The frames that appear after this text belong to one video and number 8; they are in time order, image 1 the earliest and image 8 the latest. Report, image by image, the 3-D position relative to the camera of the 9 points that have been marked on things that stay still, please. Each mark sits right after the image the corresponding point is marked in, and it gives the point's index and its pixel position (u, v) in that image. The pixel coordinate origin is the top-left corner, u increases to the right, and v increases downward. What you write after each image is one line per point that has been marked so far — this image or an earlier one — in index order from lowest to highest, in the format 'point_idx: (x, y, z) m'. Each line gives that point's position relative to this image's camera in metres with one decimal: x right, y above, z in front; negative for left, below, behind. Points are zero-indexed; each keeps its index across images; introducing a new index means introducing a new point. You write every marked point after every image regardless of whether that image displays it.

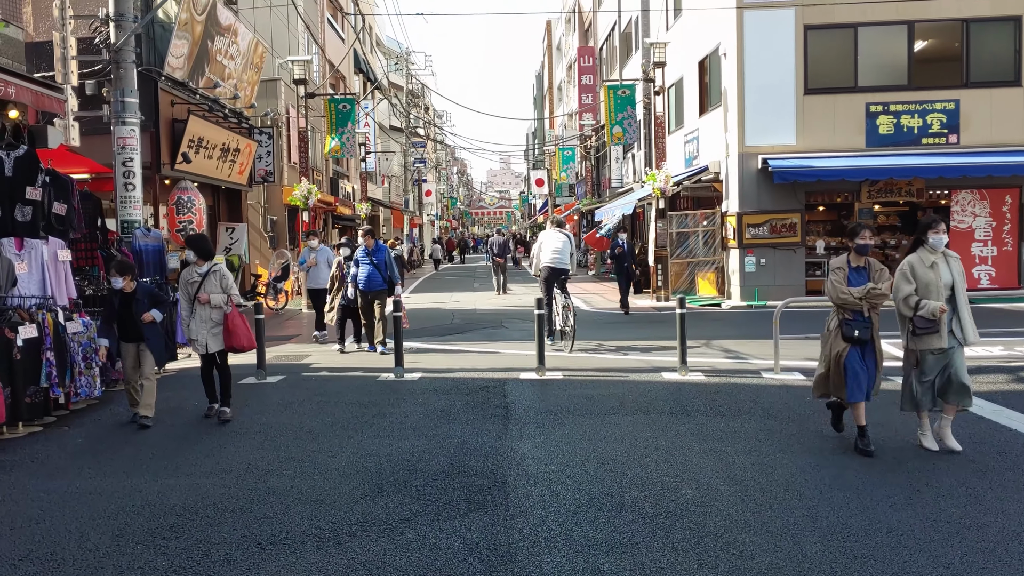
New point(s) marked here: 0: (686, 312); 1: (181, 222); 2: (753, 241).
0: (+1.8, -0.2, +10.1) m
1: (-5.2, +1.0, +15.0) m
2: (+4.8, +0.9, +19.2) m
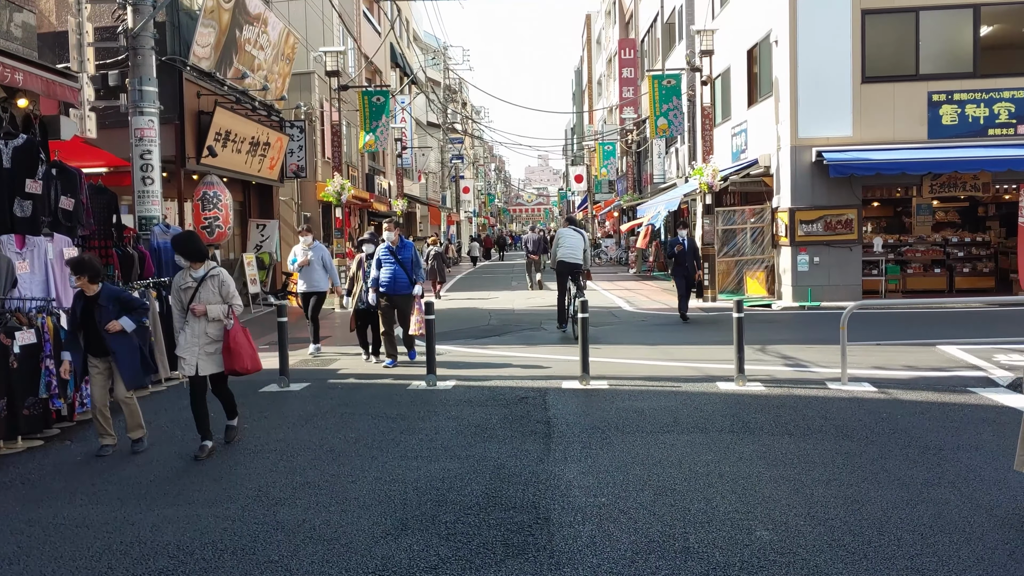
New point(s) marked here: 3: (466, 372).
0: (+2.2, -0.3, +9.2) m
1: (-4.6, +1.0, +14.4) m
2: (+5.5, +0.9, +18.2) m
3: (-0.5, -0.9, +10.4) m
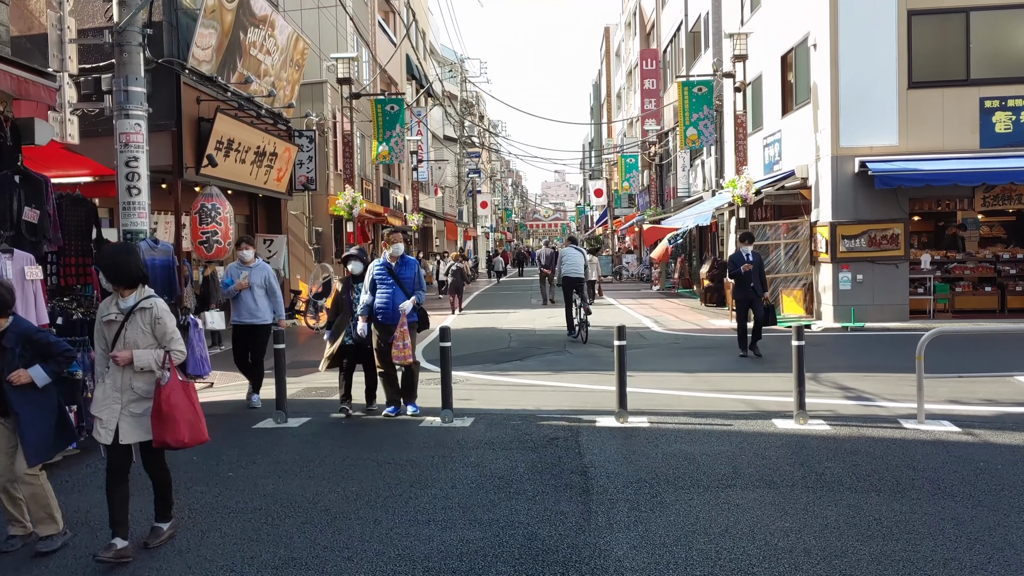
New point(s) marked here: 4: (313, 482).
0: (+2.4, -0.5, +8.0) m
1: (-4.3, +0.8, +13.4) m
2: (+5.9, +0.6, +17.0) m
3: (-0.2, -1.1, +9.3) m
4: (-1.3, -1.2, +6.2) m
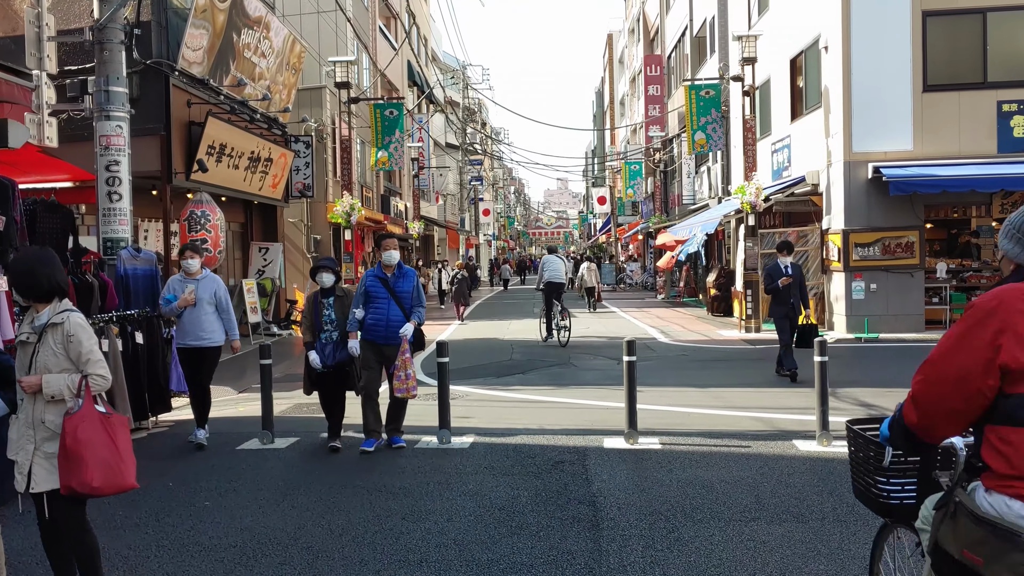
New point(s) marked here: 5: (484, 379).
0: (+2.5, -0.6, +7.5) m
1: (-4.2, +0.6, +12.9) m
2: (+6.0, +0.4, +16.5) m
3: (-0.2, -1.2, +8.8) m
4: (-1.3, -1.3, +5.7) m
5: (-0.3, -1.1, +12.0) m
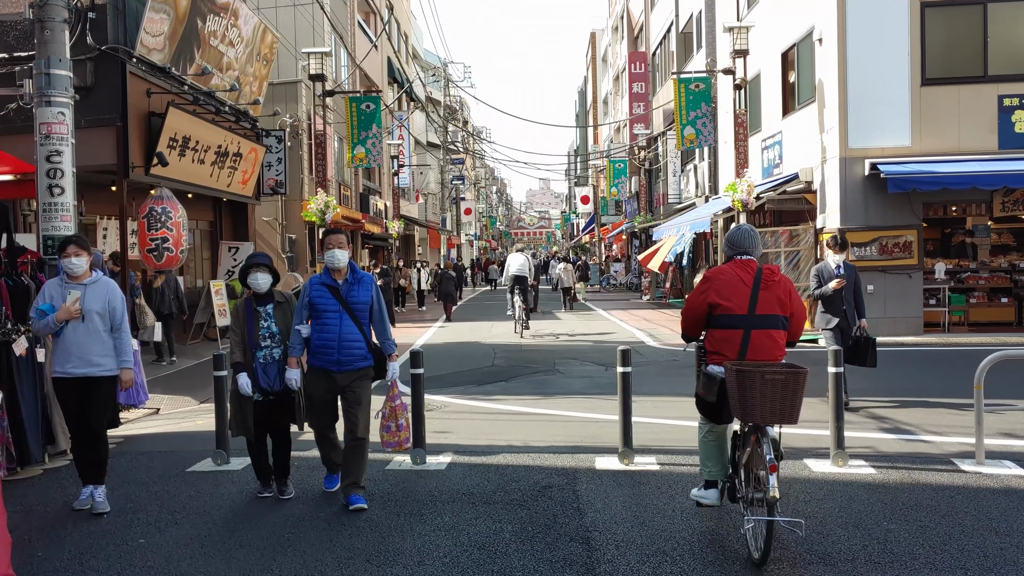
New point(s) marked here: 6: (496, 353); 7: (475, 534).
0: (+2.3, -0.6, +6.8) m
1: (-4.5, +0.6, +12.0) m
2: (+5.7, +0.4, +15.8) m
3: (-0.4, -1.3, +8.0) m
4: (-1.4, -1.3, +4.9) m
5: (-0.6, -1.2, +11.2) m
6: (-0.2, -1.0, +15.0) m
7: (-0.2, -1.3, +5.2) m
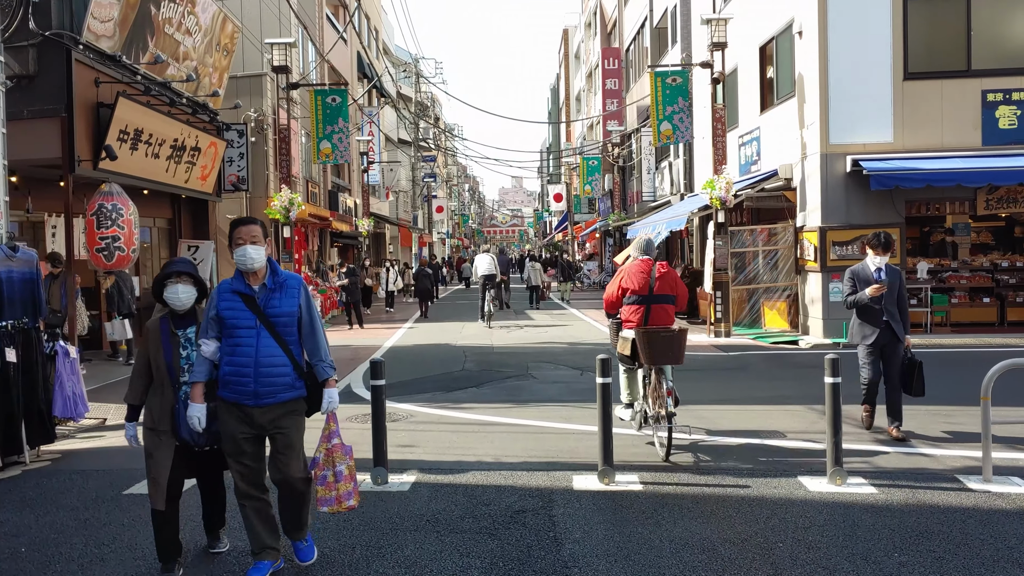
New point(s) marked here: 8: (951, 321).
0: (+2.1, -0.6, +6.3) m
1: (-4.8, +0.6, +11.3) m
2: (+5.2, +0.4, +15.4) m
3: (-0.6, -1.3, +7.4) m
4: (-1.5, -1.4, +4.3) m
5: (-0.9, -1.2, +10.6) m
6: (-0.7, -1.0, +14.4) m
7: (-0.3, -1.3, +4.6) m
8: (+7.6, -0.6, +16.7) m
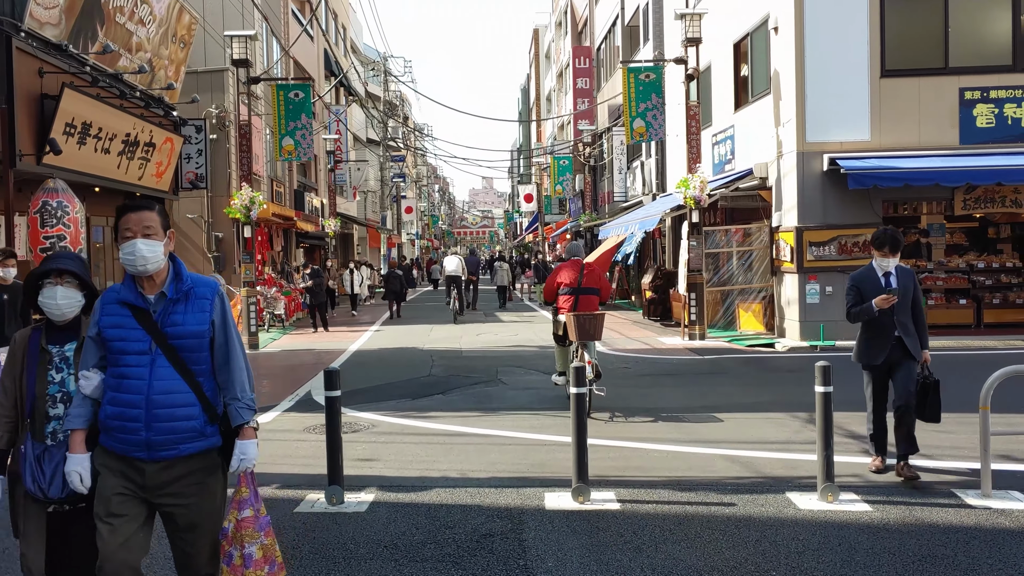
0: (+1.9, -0.6, +5.8) m
1: (-5.2, +0.6, +10.7) m
2: (+4.7, +0.4, +15.0) m
3: (-0.8, -1.3, +6.9) m
4: (-1.6, -1.4, +3.7) m
5: (-1.2, -1.2, +10.1) m
6: (-1.1, -1.0, +13.9) m
7: (-0.5, -1.4, +4.1) m
8: (+7.1, -0.6, +16.4) m
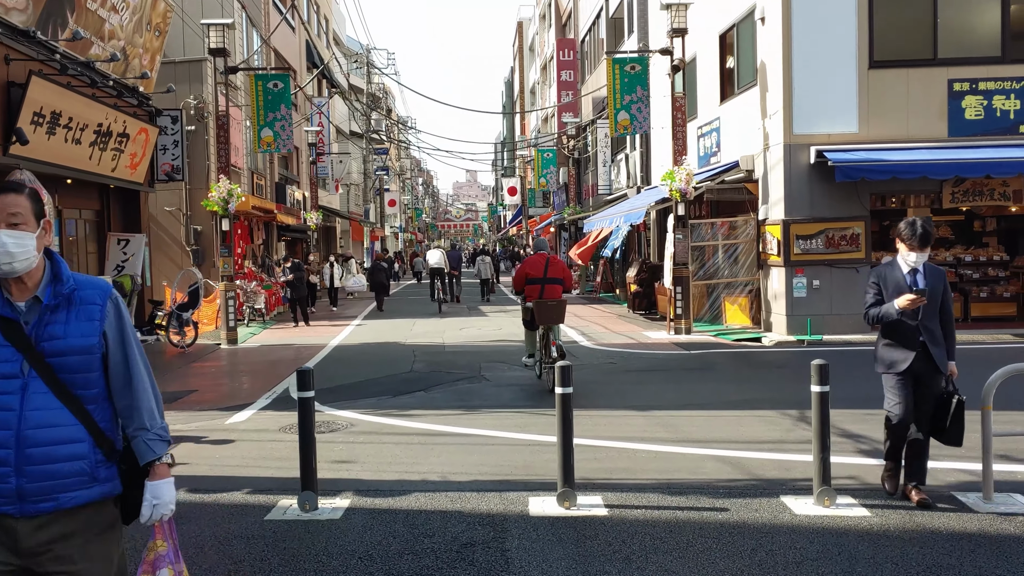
0: (+1.8, -0.6, +5.6) m
1: (-5.3, +0.6, +10.3) m
2: (+4.5, +0.5, +14.8) m
3: (-0.9, -1.3, +6.6) m
4: (-1.7, -1.4, +3.4) m
5: (-1.4, -1.1, +9.8) m
6: (-1.3, -1.0, +13.6) m
7: (-0.6, -1.3, +3.8) m
8: (+6.8, -0.5, +16.3) m
